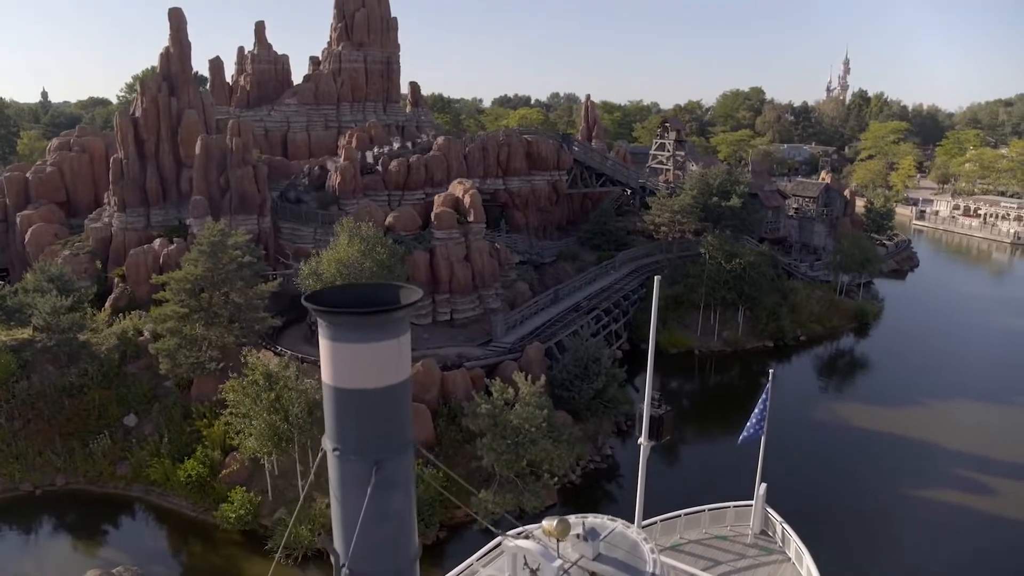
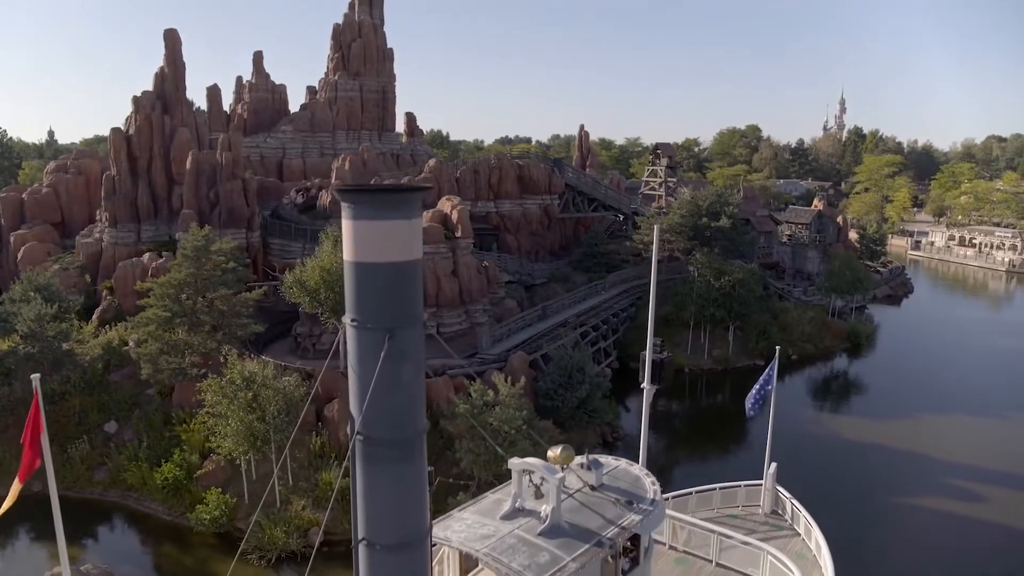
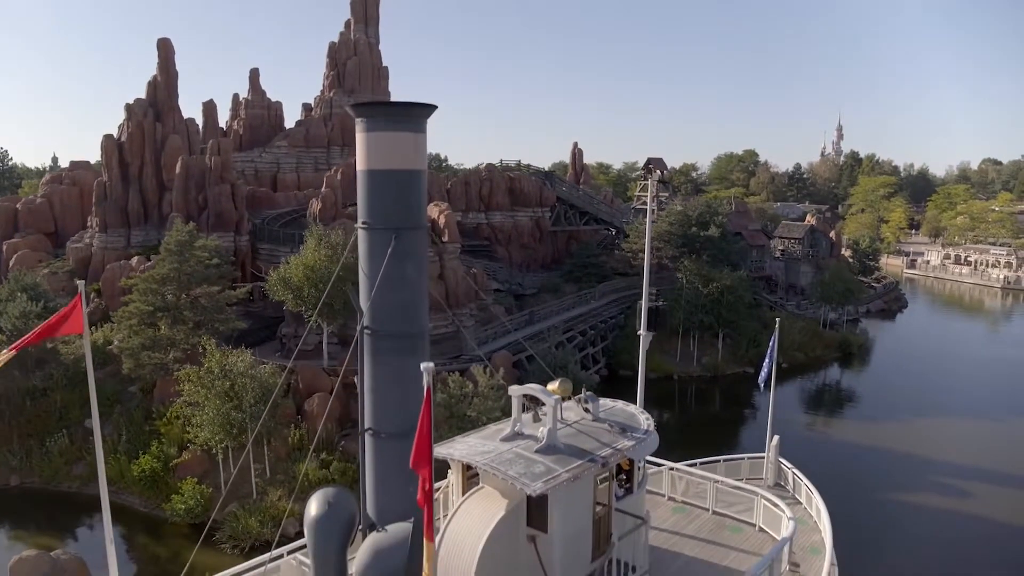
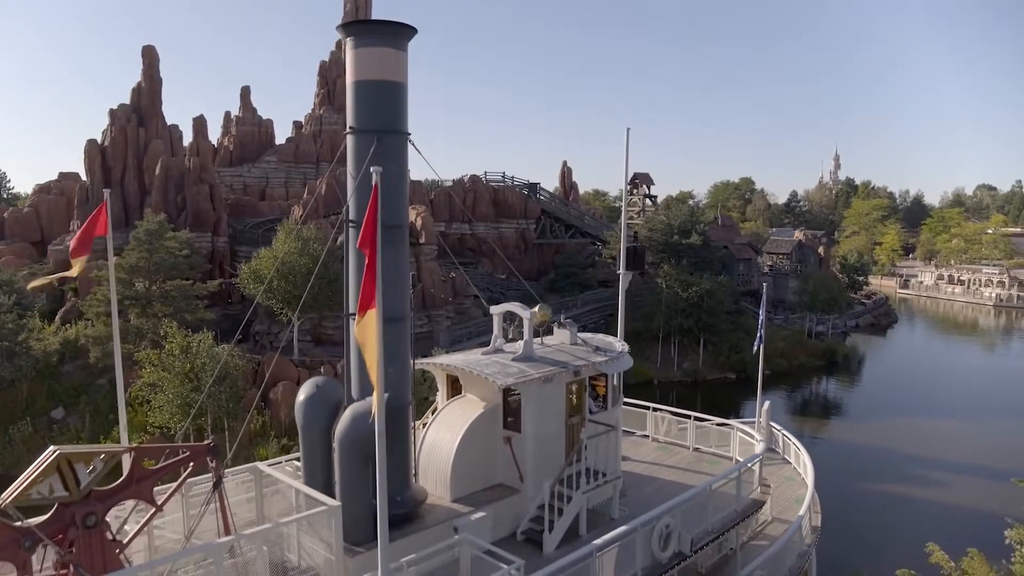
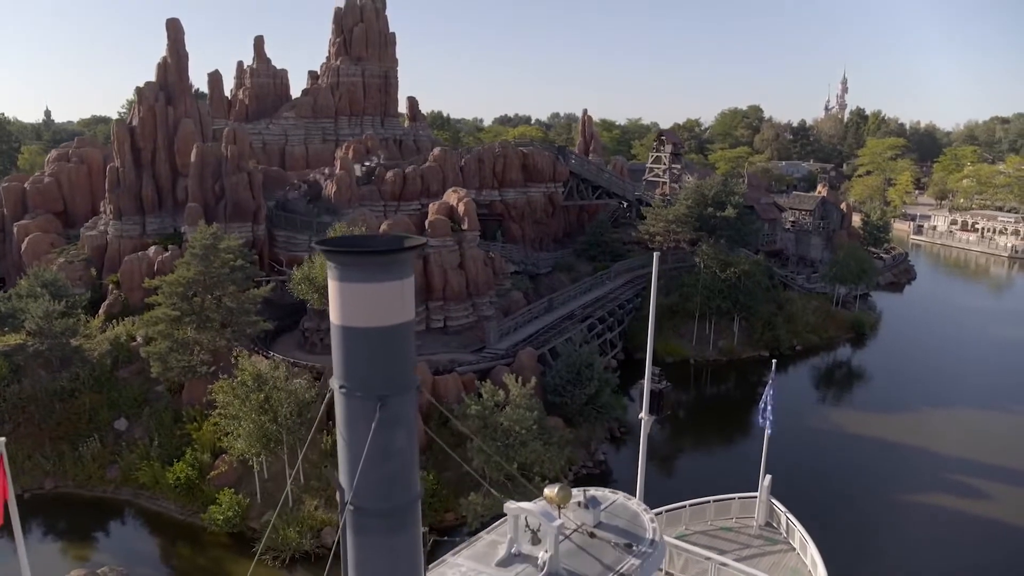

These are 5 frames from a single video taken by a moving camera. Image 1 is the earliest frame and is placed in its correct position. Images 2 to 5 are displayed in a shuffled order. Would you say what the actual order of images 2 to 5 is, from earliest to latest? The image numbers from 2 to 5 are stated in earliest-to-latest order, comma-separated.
5, 2, 3, 4
